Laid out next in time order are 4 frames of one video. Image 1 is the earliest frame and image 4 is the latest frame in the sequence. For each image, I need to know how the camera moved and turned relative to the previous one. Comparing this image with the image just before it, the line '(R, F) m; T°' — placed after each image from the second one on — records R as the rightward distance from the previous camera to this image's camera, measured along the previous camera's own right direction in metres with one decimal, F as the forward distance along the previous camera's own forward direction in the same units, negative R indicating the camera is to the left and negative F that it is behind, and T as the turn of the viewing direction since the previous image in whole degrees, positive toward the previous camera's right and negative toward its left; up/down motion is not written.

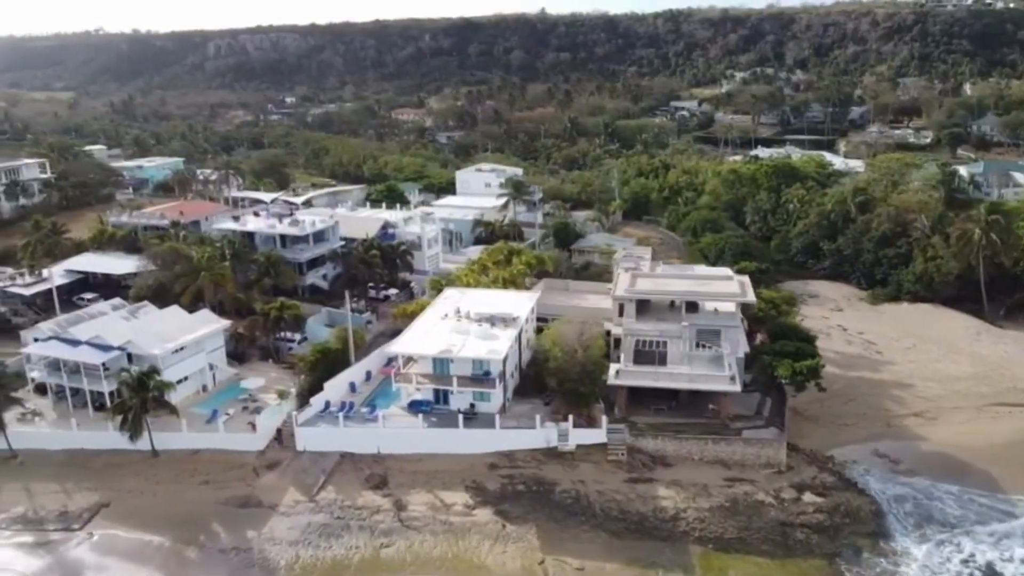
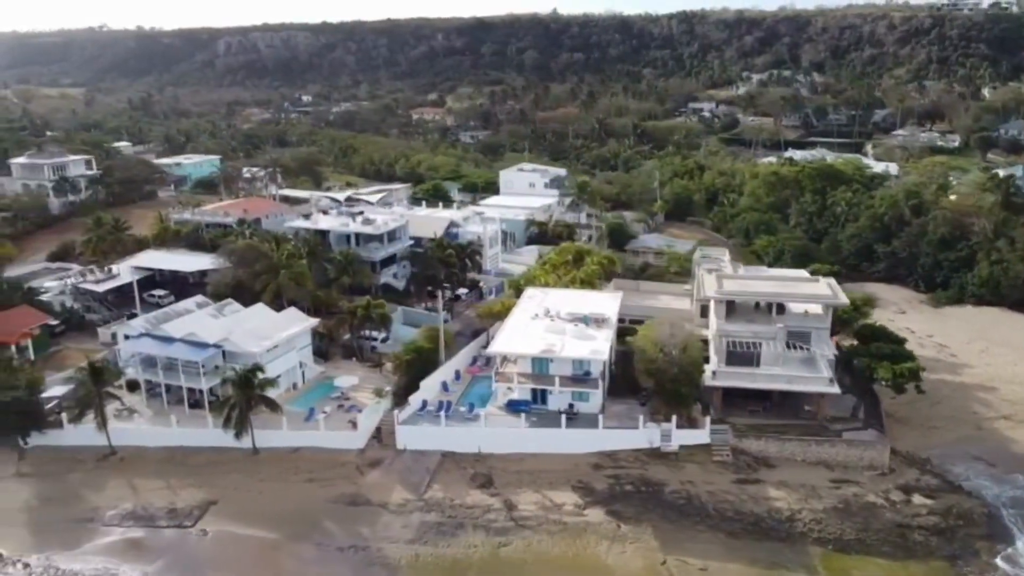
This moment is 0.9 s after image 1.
(-4.3, 0.0) m; 0°
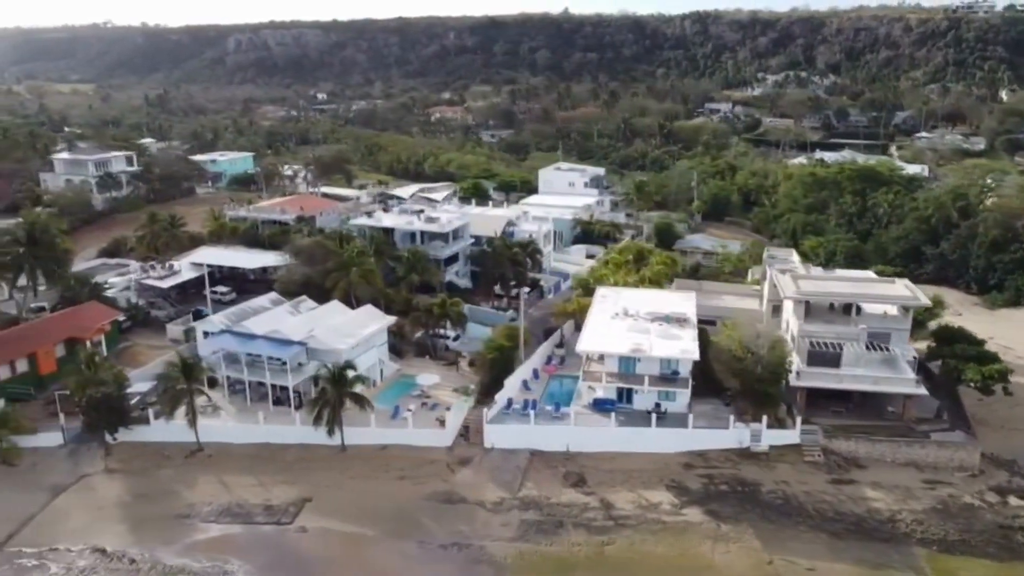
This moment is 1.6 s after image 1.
(-3.8, 0.0) m; 0°
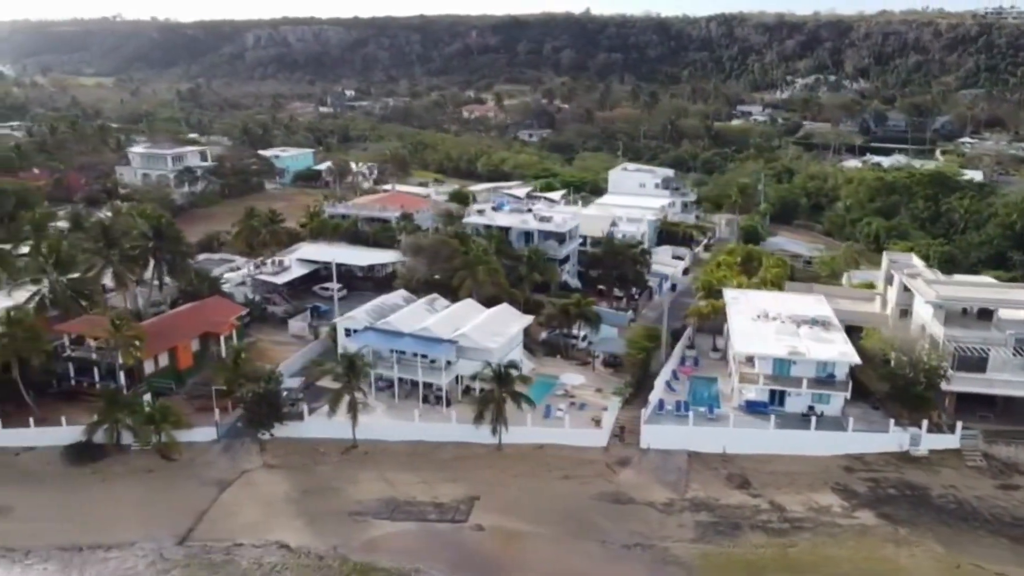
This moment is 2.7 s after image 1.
(-6.6, 0.0) m; 0°
